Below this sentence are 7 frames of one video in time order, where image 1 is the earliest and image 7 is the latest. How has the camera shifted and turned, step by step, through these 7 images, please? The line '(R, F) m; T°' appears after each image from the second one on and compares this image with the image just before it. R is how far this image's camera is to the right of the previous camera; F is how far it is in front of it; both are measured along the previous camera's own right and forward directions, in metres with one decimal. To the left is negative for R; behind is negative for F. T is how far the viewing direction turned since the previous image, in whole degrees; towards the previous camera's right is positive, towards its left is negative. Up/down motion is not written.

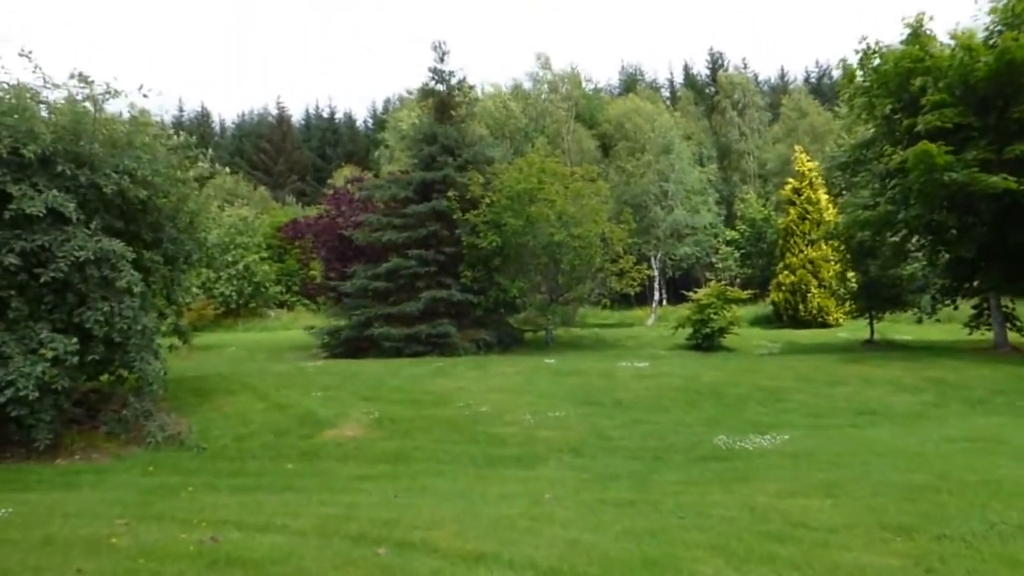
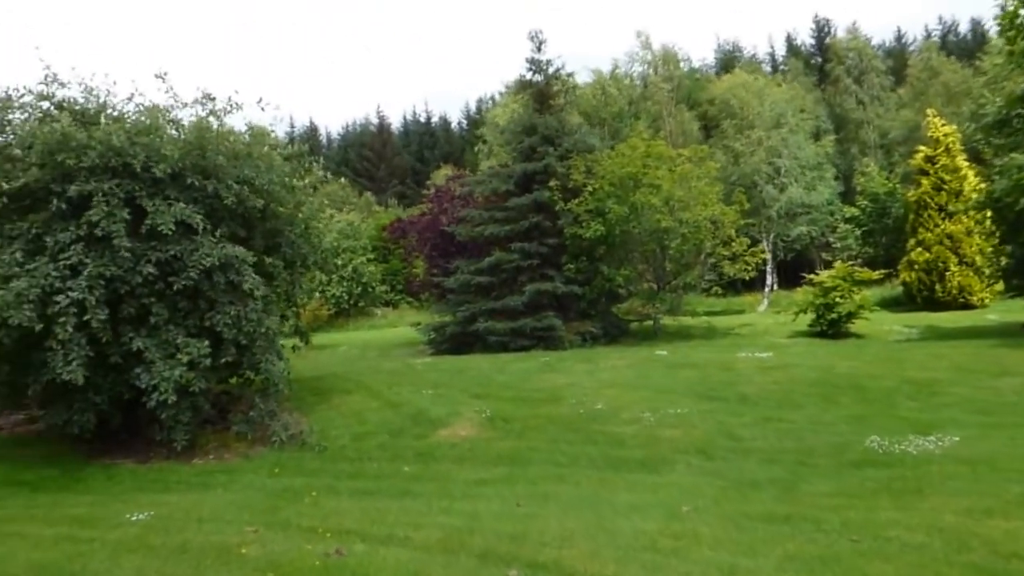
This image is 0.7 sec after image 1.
(-0.2, +0.6) m; -7°
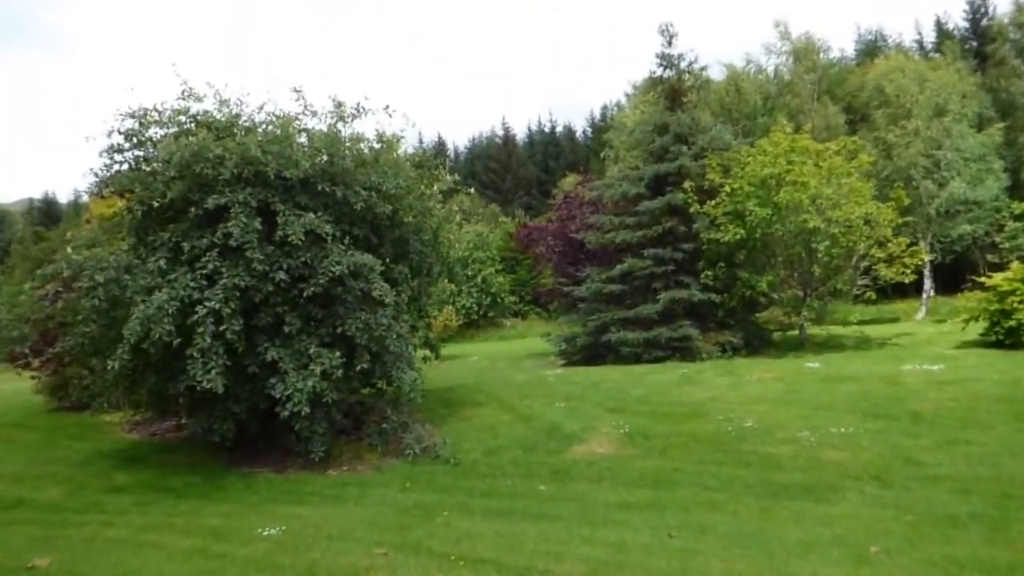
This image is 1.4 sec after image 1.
(-0.2, +0.7) m; -9°
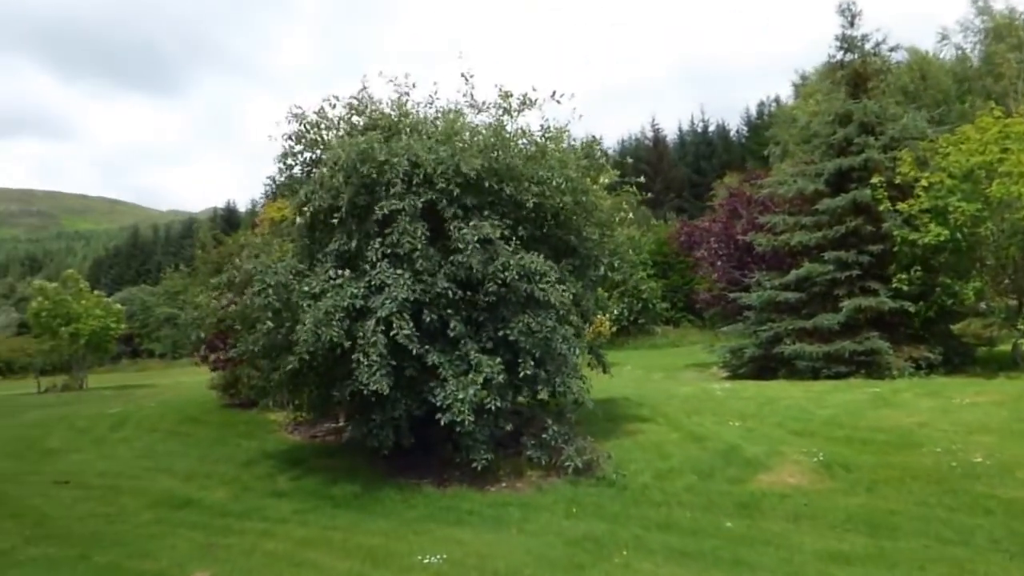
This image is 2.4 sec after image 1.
(-0.4, +1.1) m; -10°
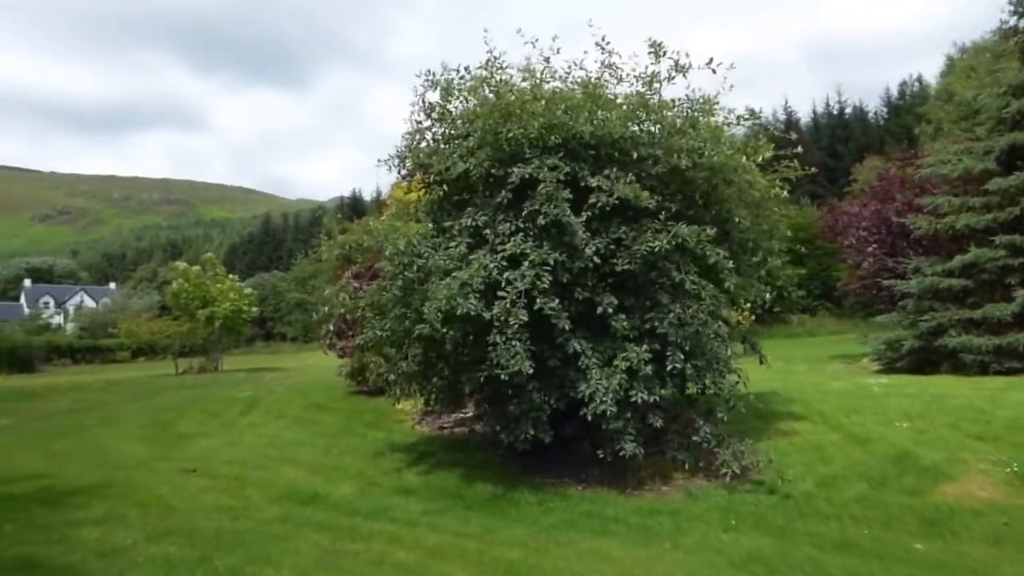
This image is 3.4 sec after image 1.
(-0.4, +1.1) m; -8°
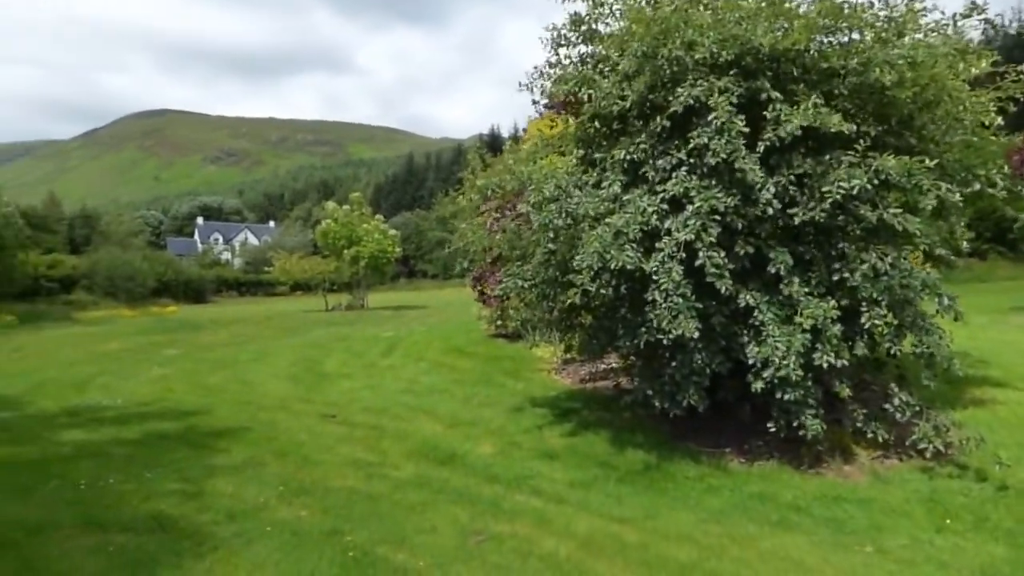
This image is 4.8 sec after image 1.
(-0.3, +1.3) m; -9°
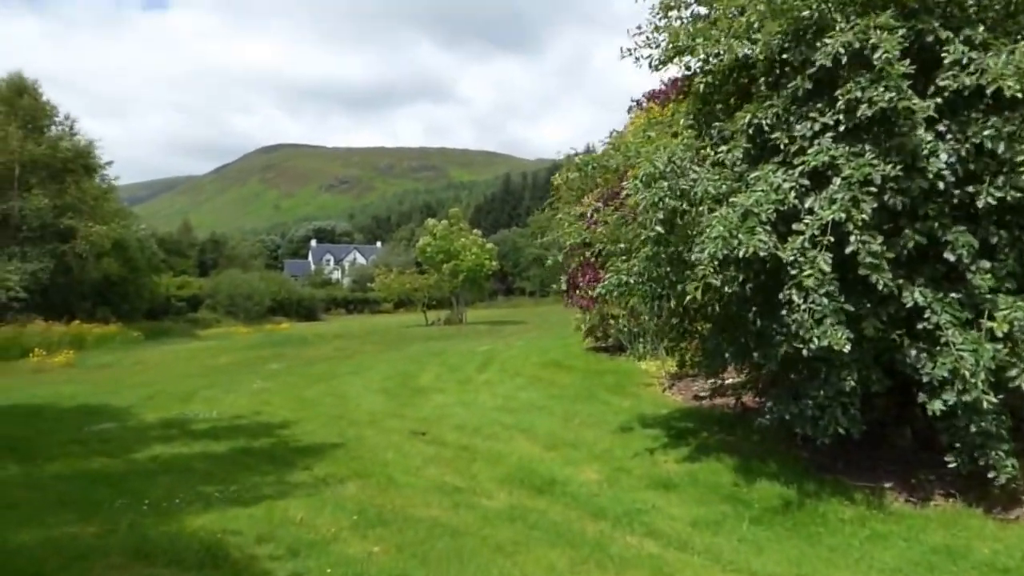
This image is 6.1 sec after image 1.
(-0.1, +1.6) m; -7°
